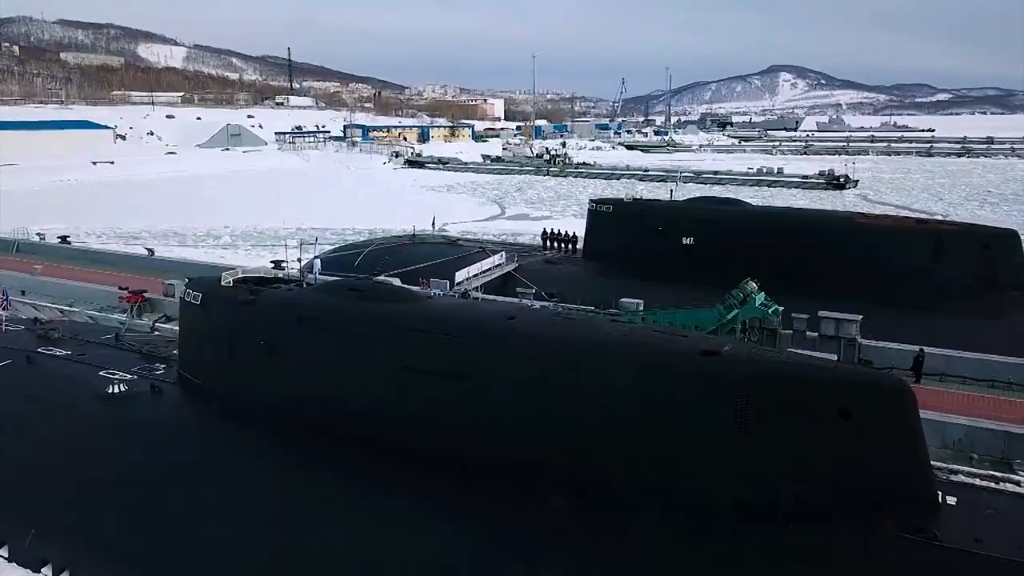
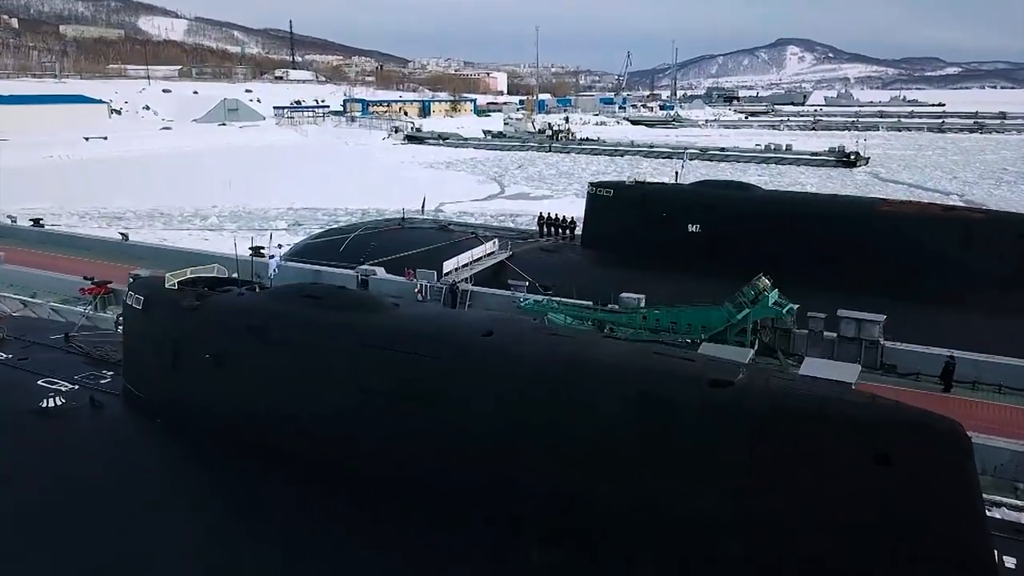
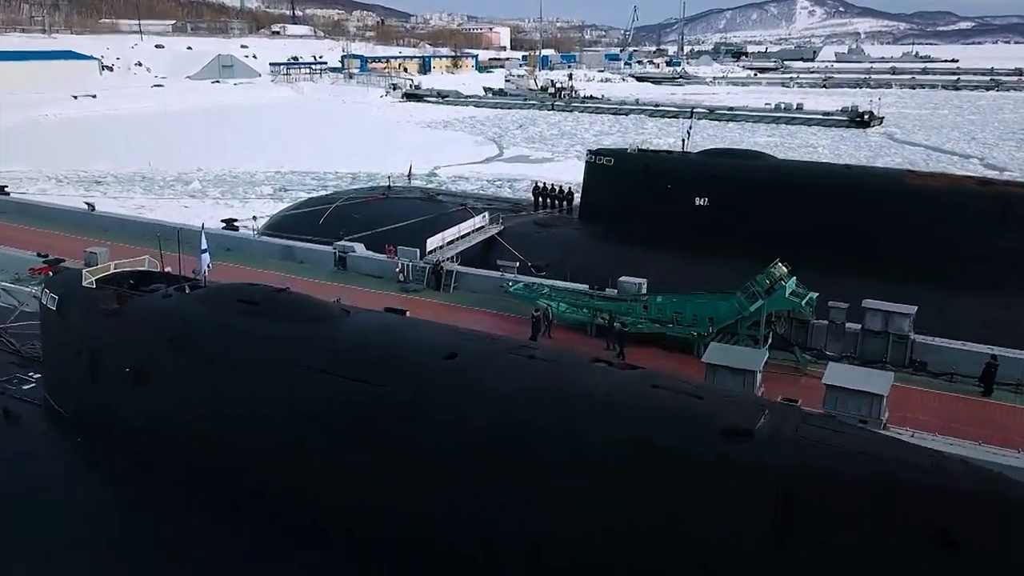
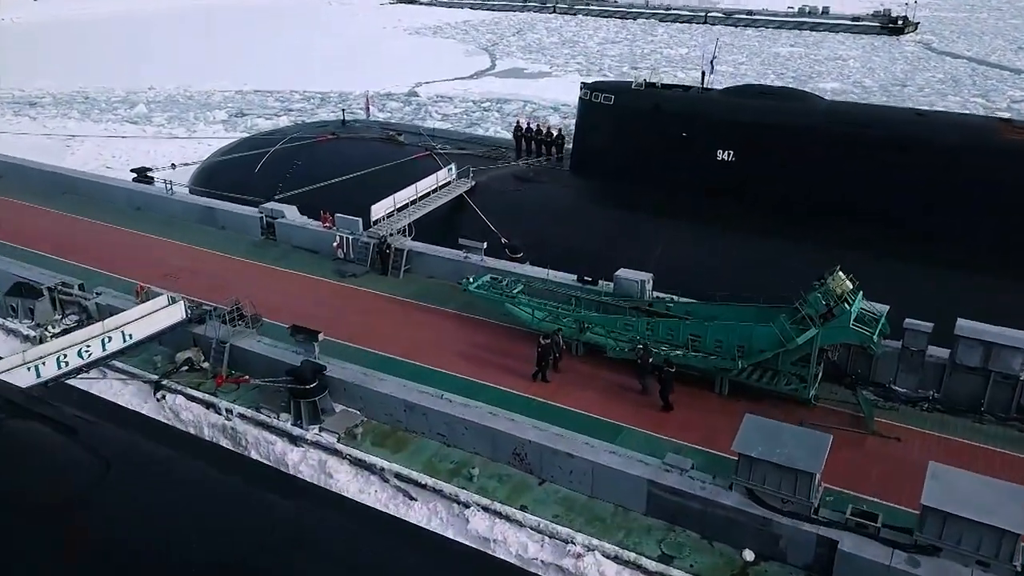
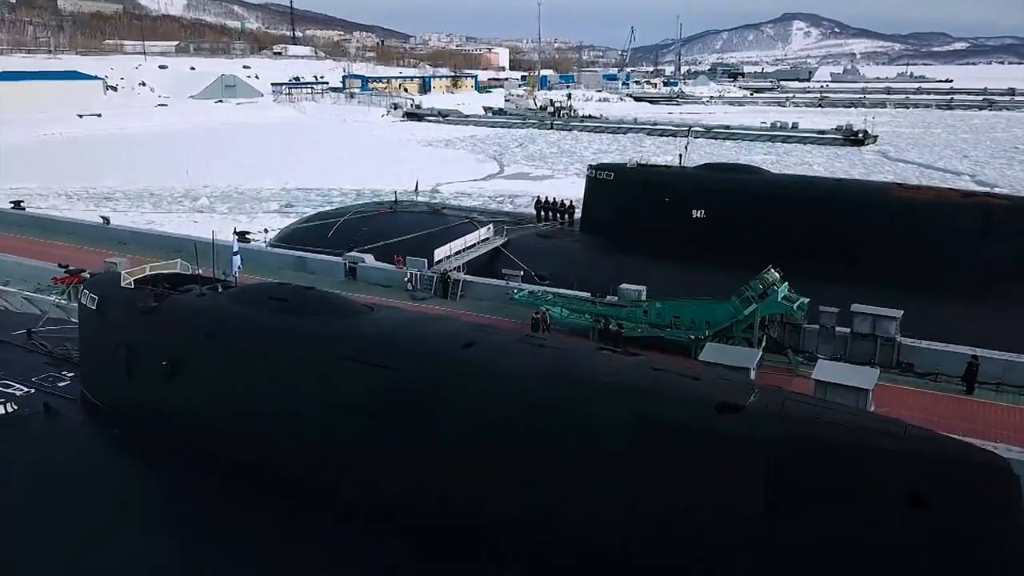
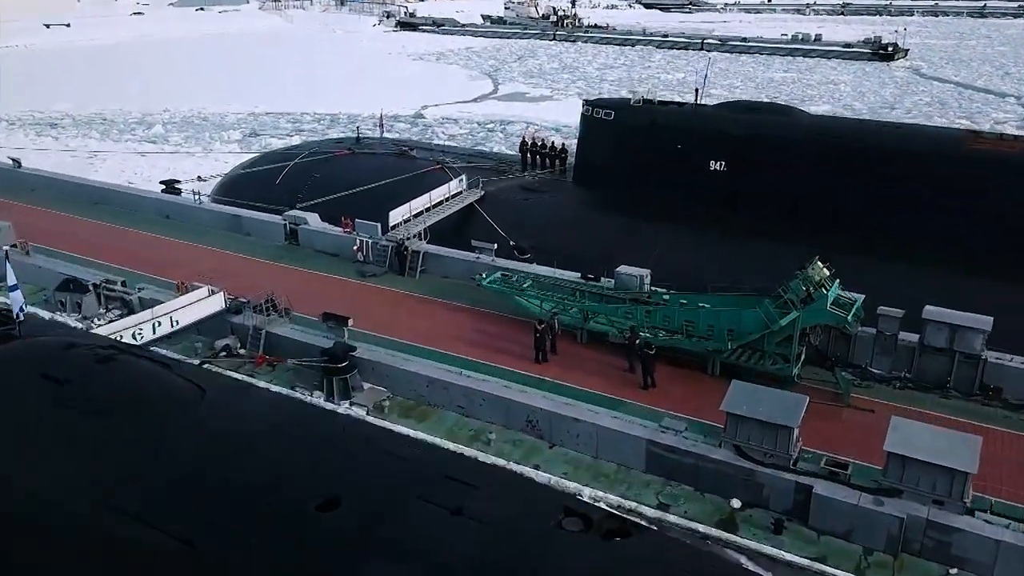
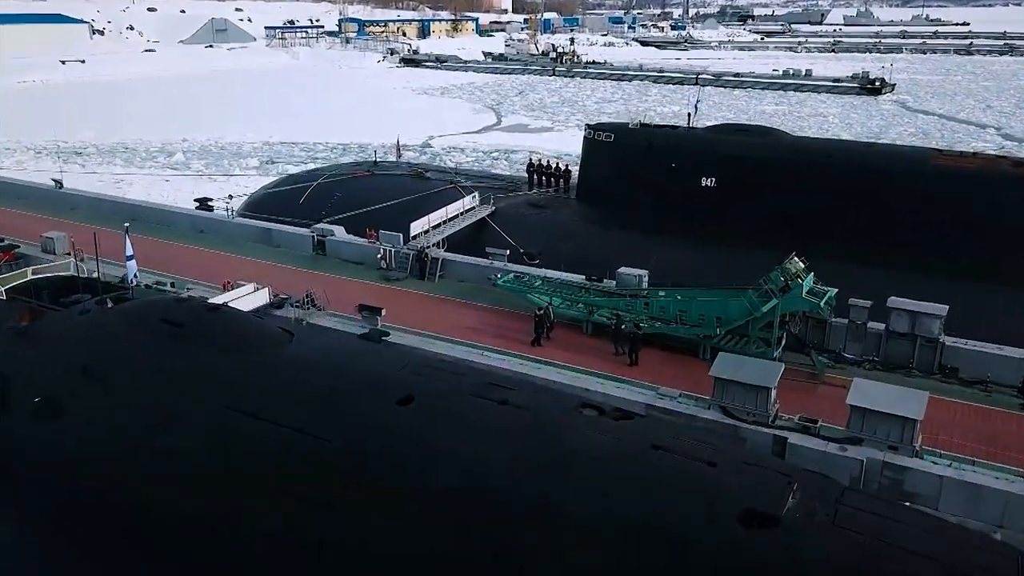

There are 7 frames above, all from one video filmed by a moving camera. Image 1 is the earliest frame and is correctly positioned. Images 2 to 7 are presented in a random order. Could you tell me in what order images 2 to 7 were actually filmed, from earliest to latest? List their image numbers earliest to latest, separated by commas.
2, 5, 3, 7, 6, 4
